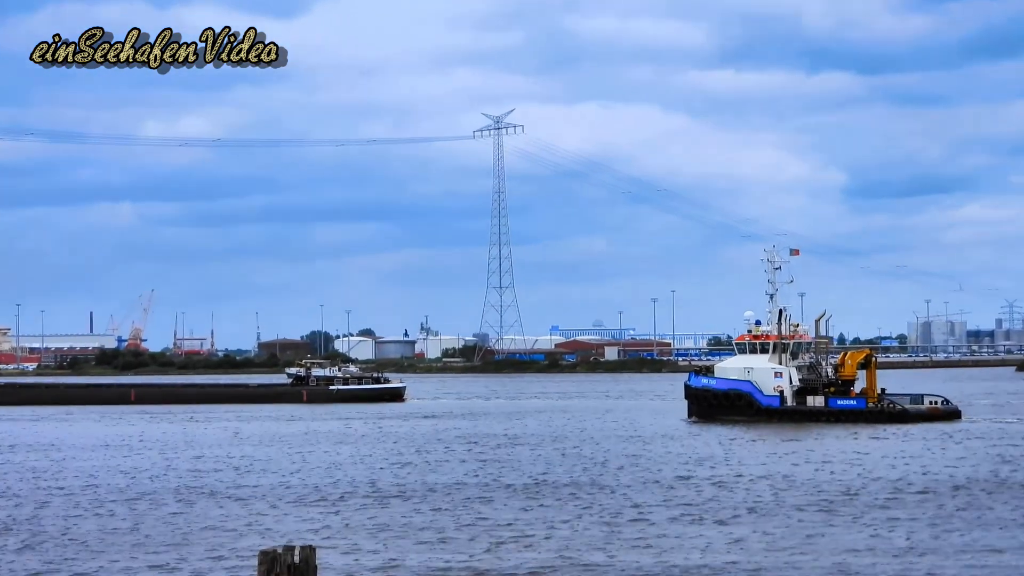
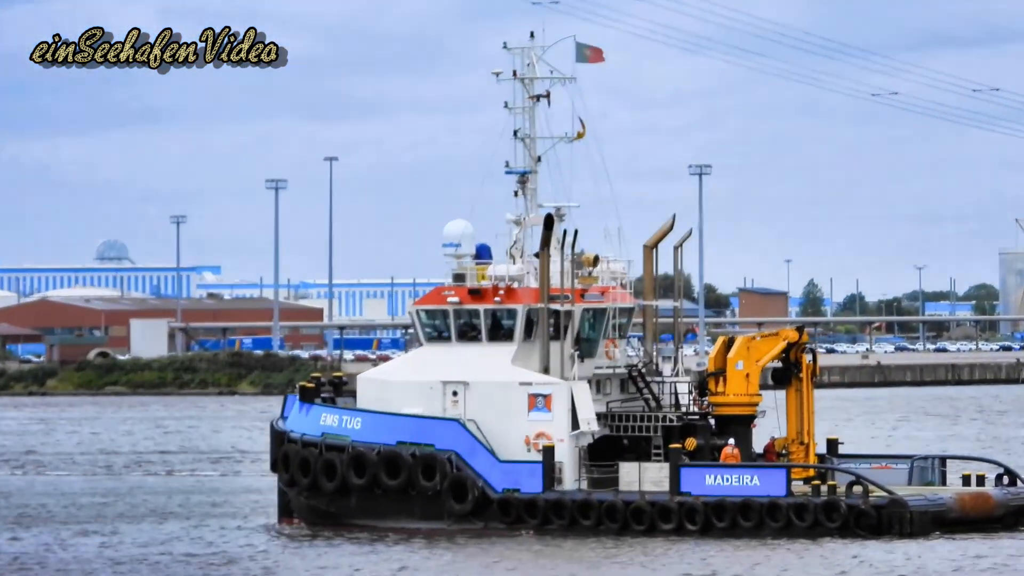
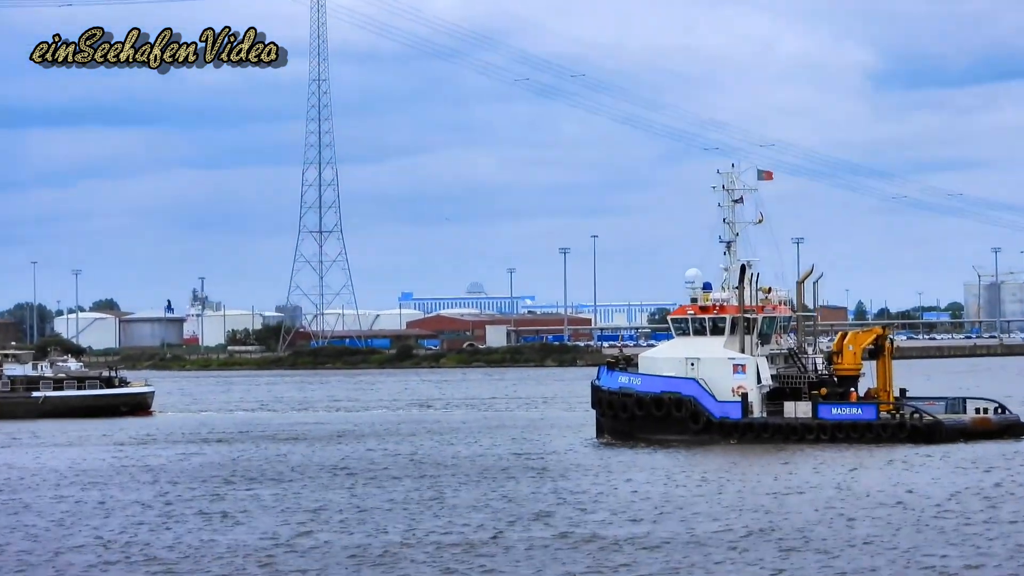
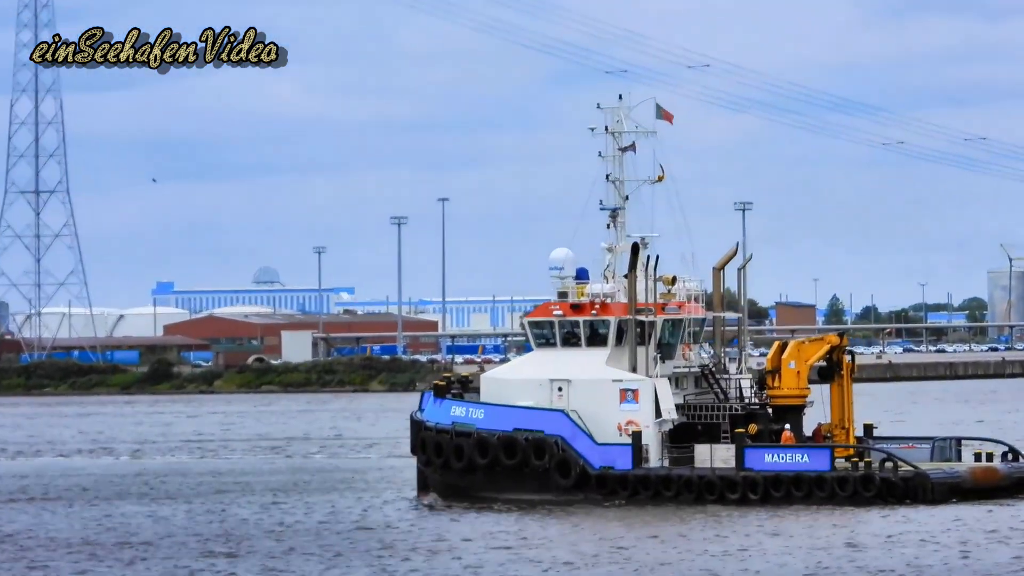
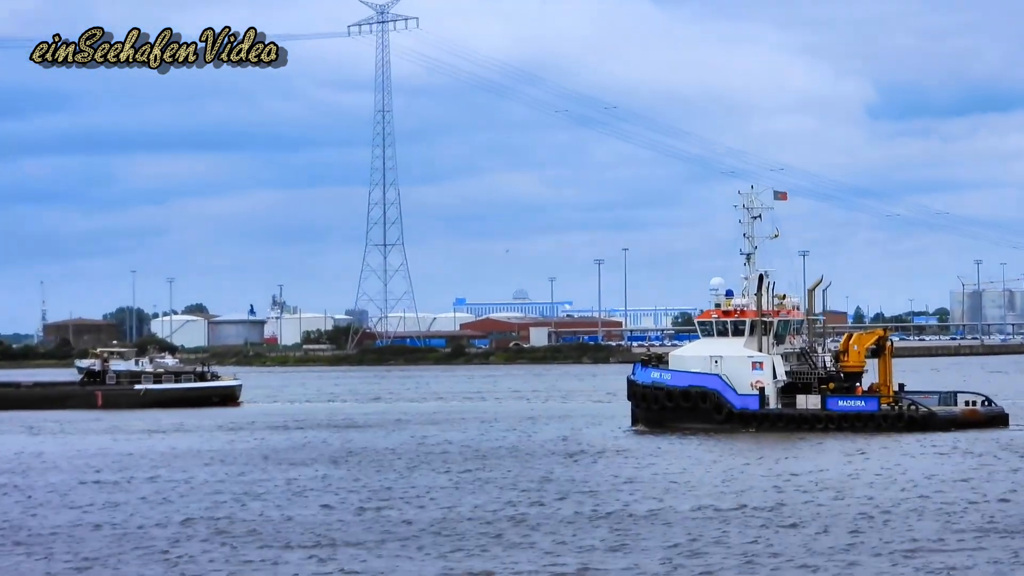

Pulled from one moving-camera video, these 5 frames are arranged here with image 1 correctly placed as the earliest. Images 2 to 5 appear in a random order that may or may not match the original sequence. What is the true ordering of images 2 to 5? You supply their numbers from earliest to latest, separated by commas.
5, 3, 4, 2
